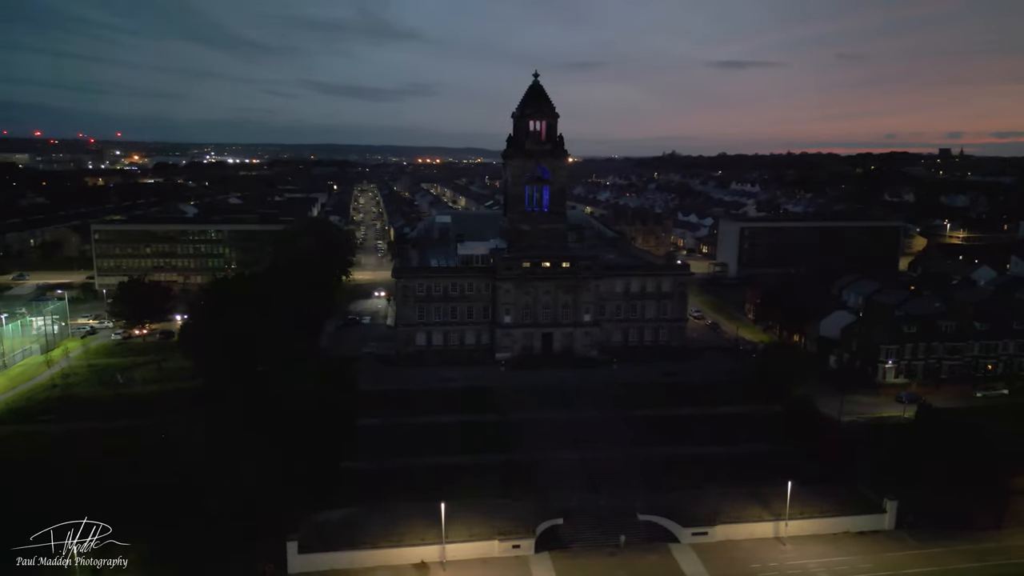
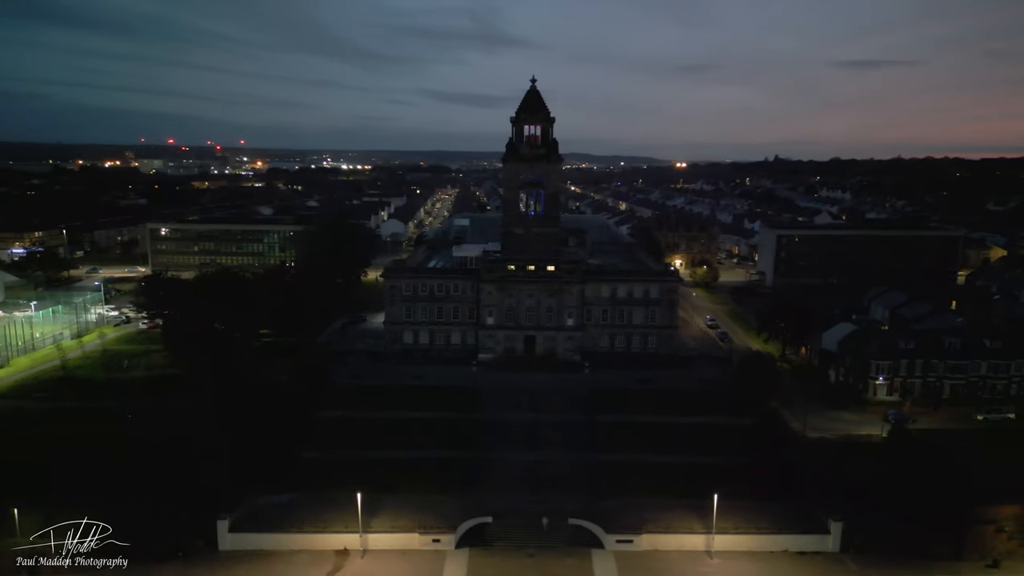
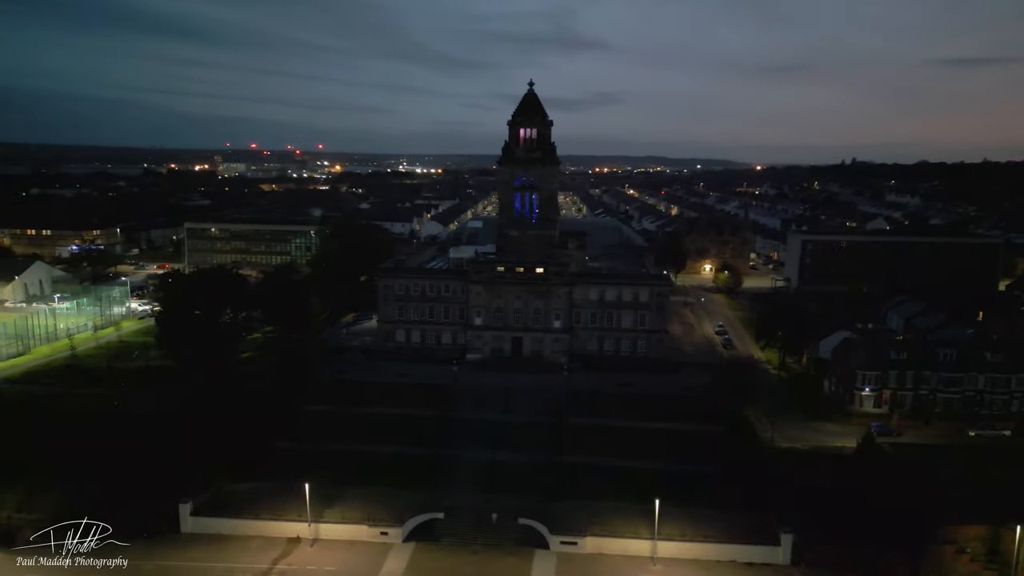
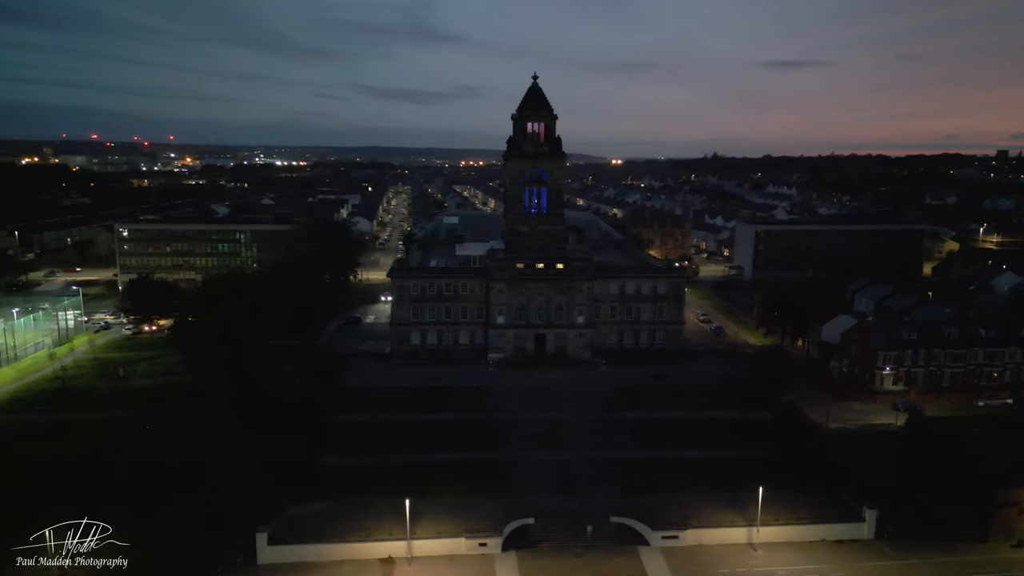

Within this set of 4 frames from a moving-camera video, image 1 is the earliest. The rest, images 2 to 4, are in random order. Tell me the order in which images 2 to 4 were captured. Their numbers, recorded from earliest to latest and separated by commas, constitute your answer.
4, 2, 3
